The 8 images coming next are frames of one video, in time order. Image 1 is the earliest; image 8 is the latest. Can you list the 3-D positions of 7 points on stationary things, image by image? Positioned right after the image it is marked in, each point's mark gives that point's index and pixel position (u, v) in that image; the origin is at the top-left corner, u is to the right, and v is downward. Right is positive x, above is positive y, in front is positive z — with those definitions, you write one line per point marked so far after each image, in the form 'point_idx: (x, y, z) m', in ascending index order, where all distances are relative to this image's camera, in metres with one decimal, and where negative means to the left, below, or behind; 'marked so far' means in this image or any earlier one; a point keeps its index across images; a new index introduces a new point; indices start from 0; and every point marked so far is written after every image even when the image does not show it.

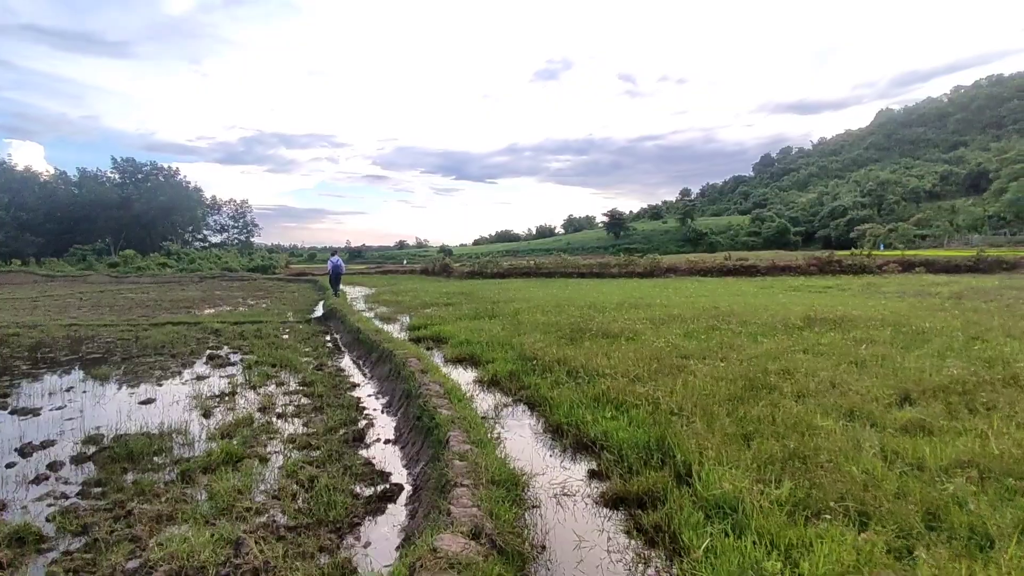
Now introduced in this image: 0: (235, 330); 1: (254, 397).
0: (-7.2, -1.1, +15.6) m
1: (-3.6, -1.5, +8.3) m
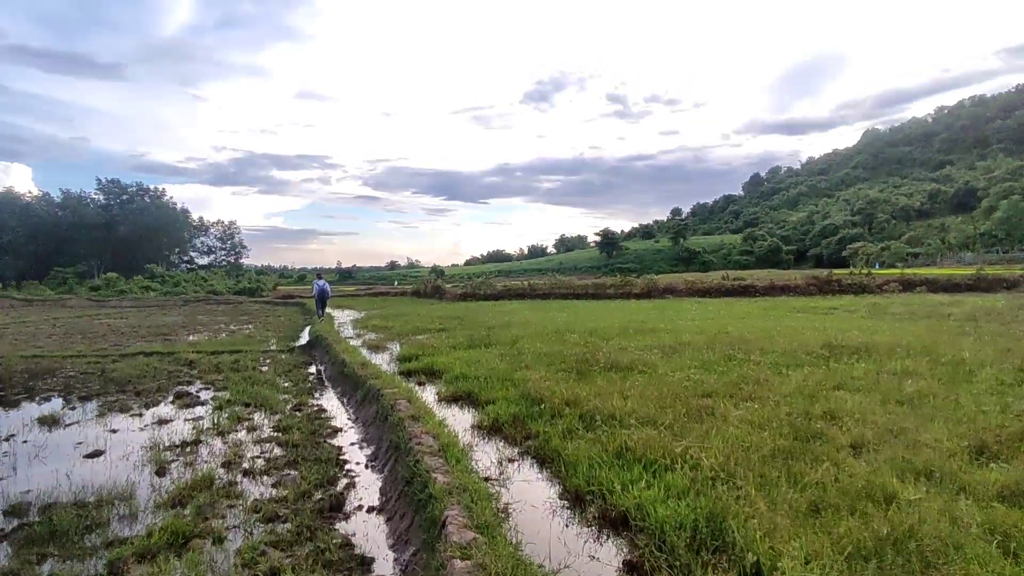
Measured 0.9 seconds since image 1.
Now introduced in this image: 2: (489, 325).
0: (-7.3, -1.8, +14.5) m
1: (-3.5, -1.9, +7.2) m
2: (-0.7, -1.2, +19.2) m
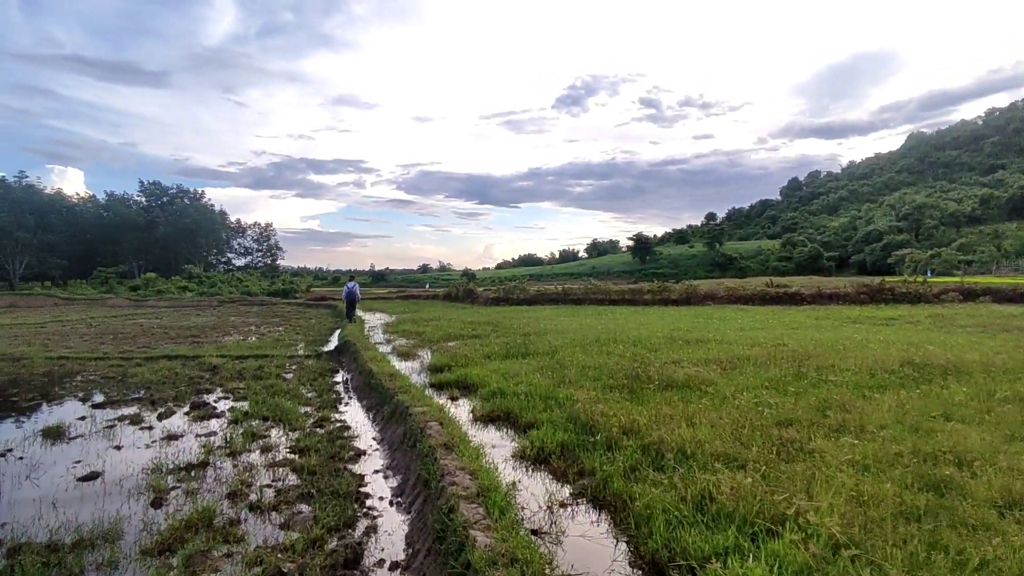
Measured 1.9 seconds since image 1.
0: (-6.4, -1.8, +13.9) m
1: (-3.0, -2.0, +6.4) m
2: (+0.4, -1.4, +18.3) m
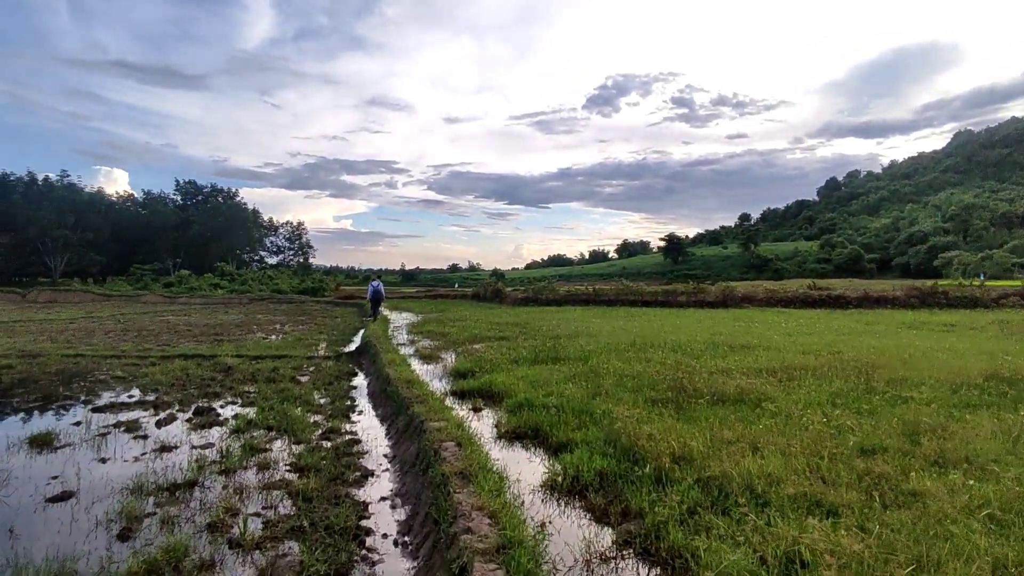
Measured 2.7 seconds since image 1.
0: (-5.8, -1.8, +13.2) m
1: (-2.8, -1.9, +5.6) m
2: (+1.2, -1.4, +17.3) m
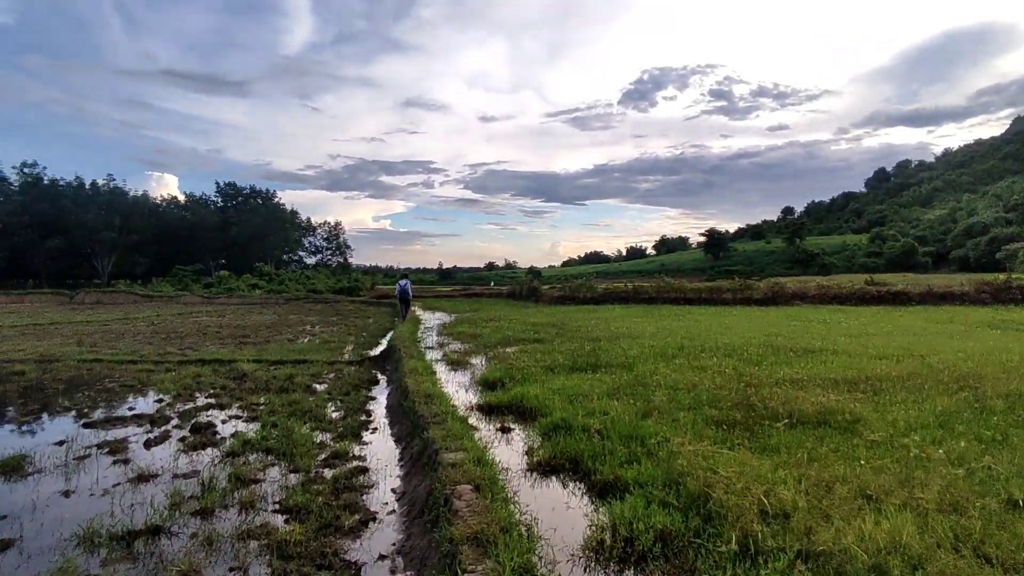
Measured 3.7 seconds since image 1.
0: (-5.1, -1.8, +12.4) m
1: (-2.5, -2.0, +4.6) m
2: (+2.2, -1.3, +16.0) m
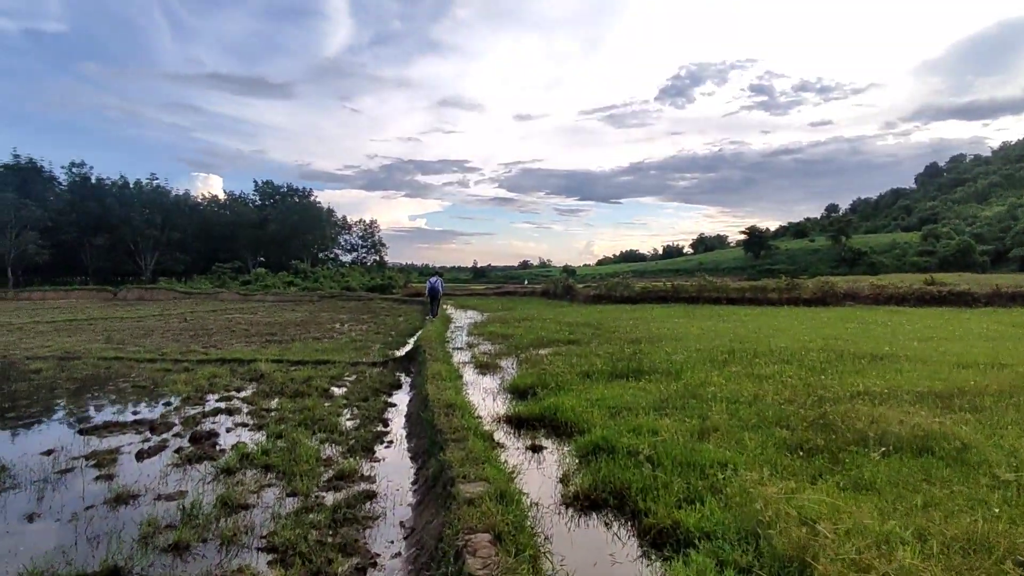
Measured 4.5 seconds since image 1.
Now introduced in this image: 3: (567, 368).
0: (-4.4, -1.7, +11.7) m
1: (-2.3, -1.9, +3.7) m
2: (+3.0, -1.3, +14.9) m
3: (+0.9, -1.3, +9.7) m
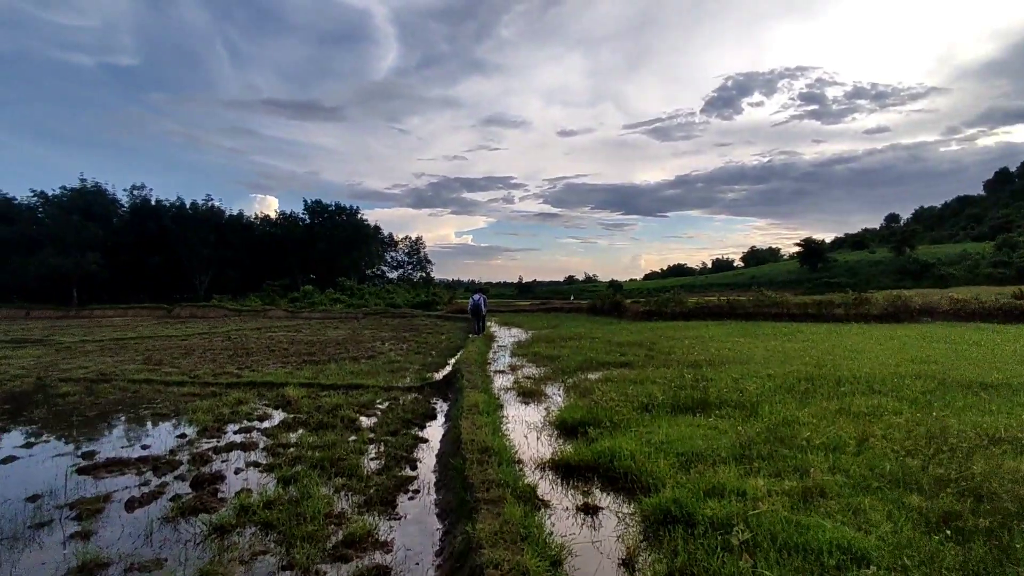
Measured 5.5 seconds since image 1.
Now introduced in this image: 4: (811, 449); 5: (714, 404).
0: (-3.6, -2.1, +10.8) m
1: (-2.1, -2.1, +2.7) m
2: (+4.1, -1.7, +13.5) m
3: (+1.6, -1.6, +8.5) m
4: (+2.8, -1.5, +5.6) m
5: (+2.8, -1.6, +8.2) m
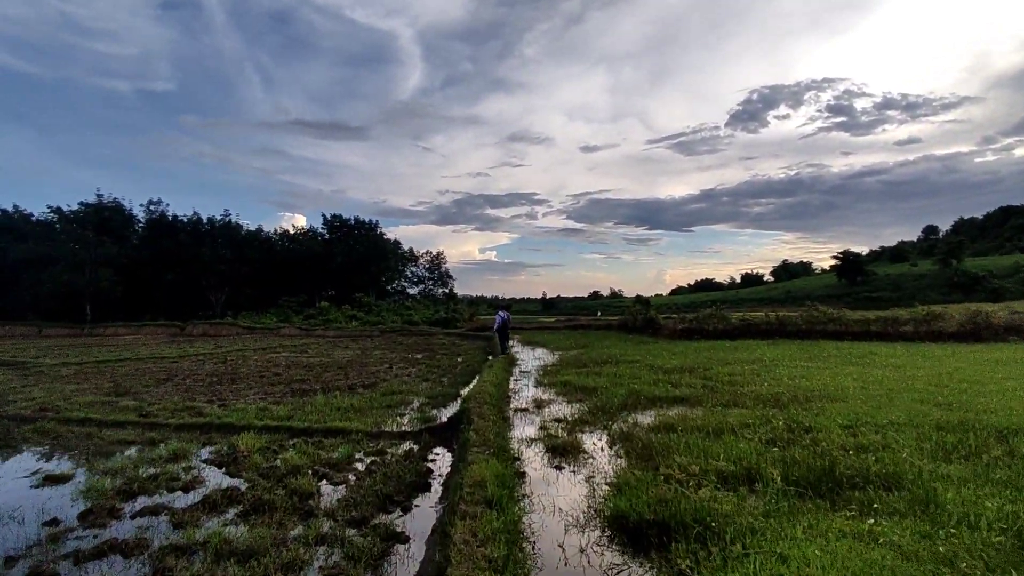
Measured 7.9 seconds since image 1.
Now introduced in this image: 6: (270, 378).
0: (-3.3, -2.3, +8.0) m
1: (-2.1, -2.1, -0.1) m
2: (+4.5, -1.9, +10.3) m
3: (+1.8, -1.7, +5.5) m
4: (+2.9, -1.6, +2.6) m
5: (+3.0, -1.7, +5.2) m
6: (-7.4, -2.7, +18.2) m
